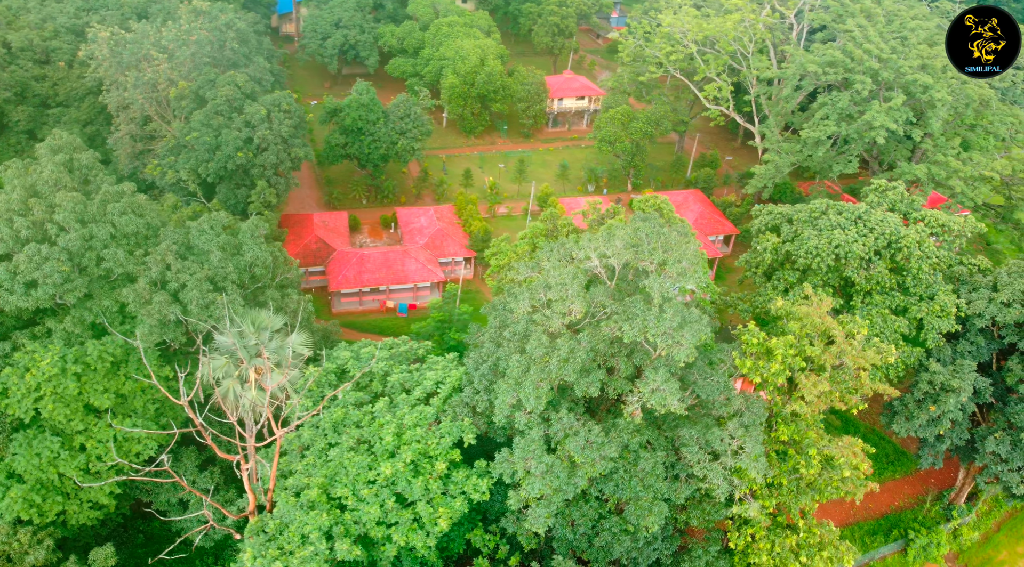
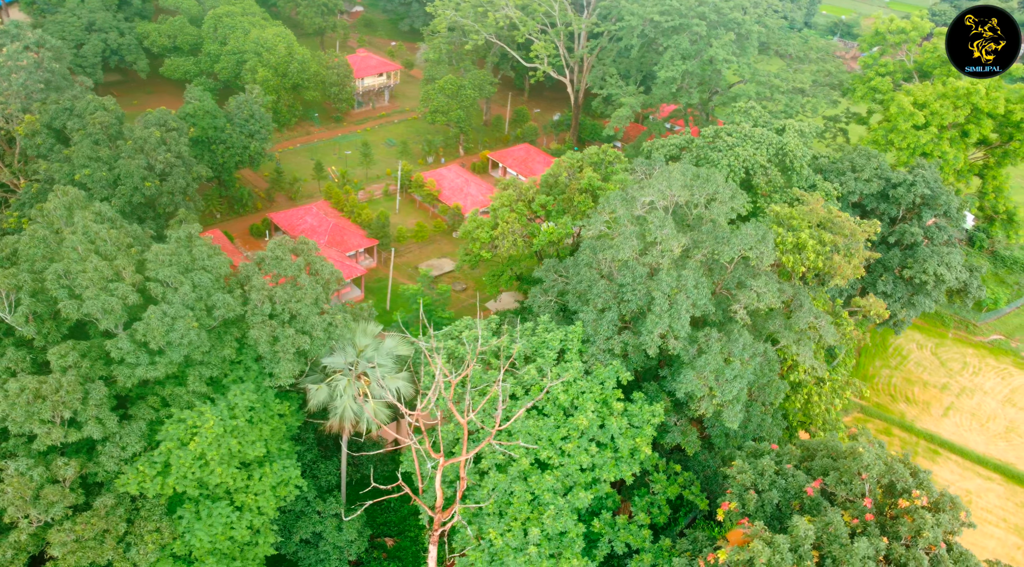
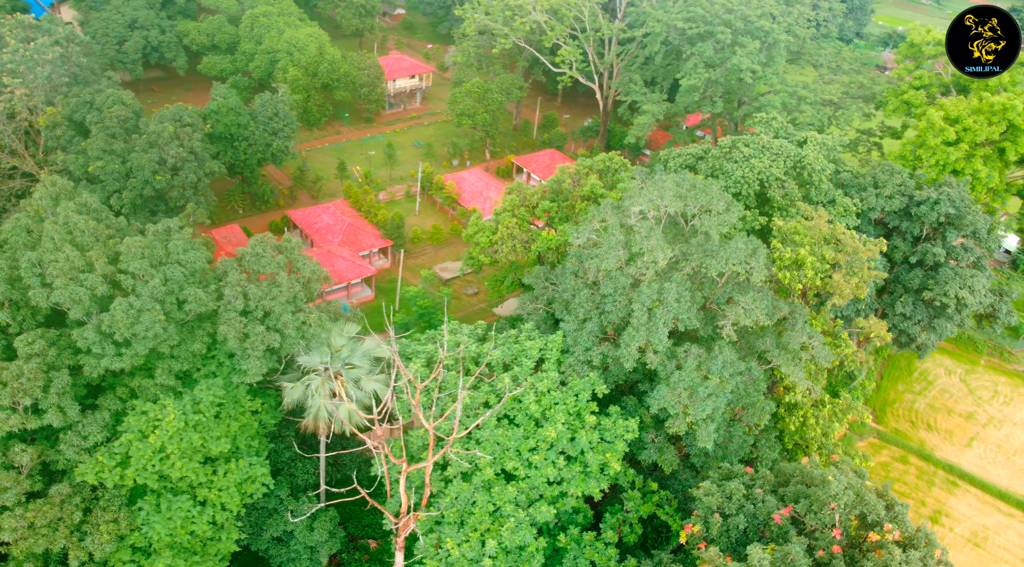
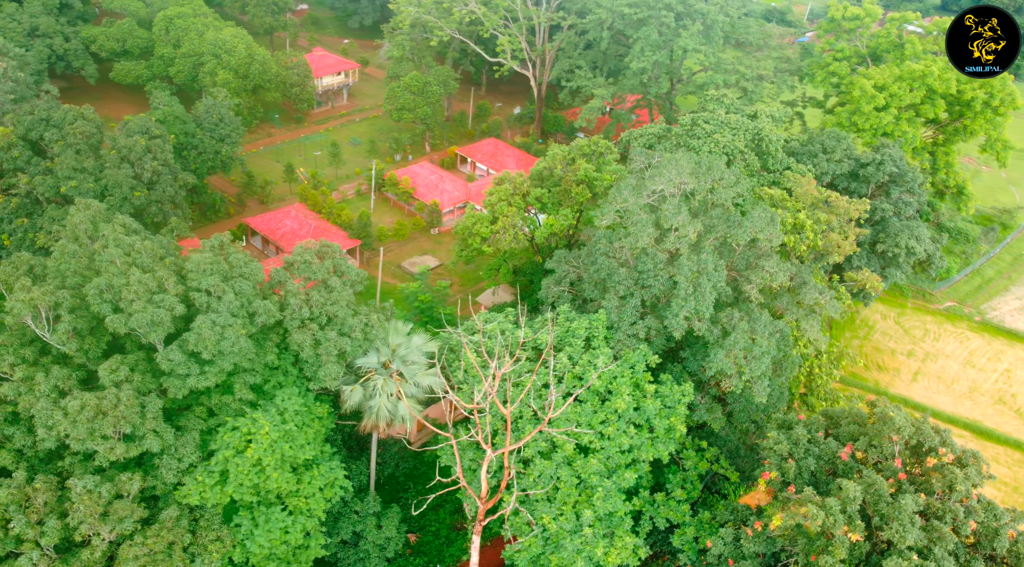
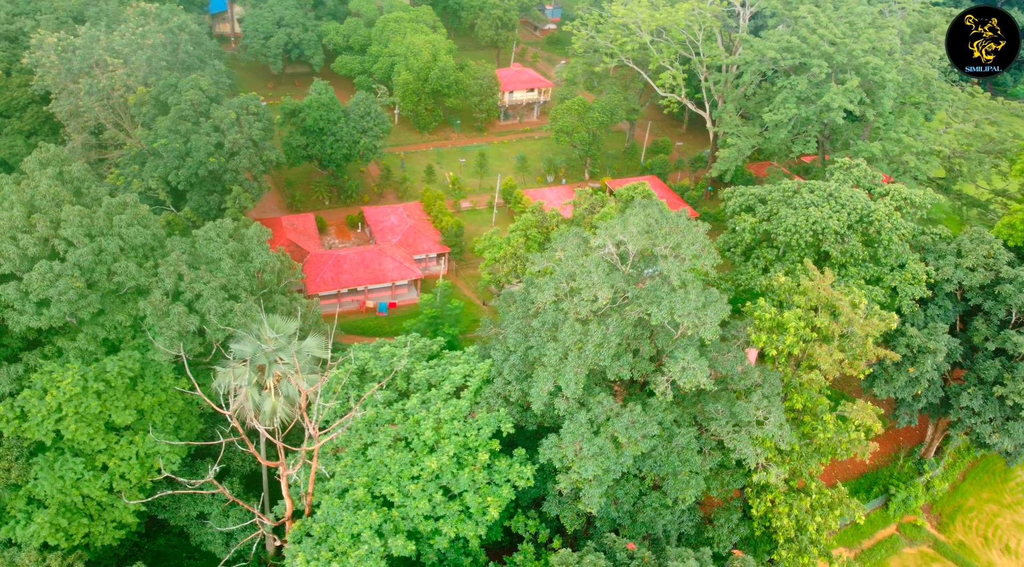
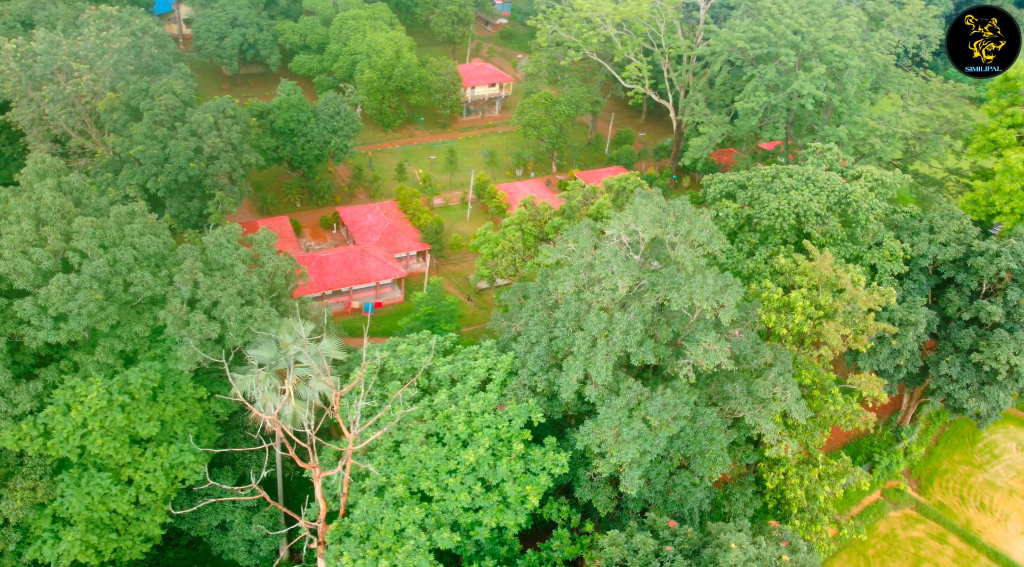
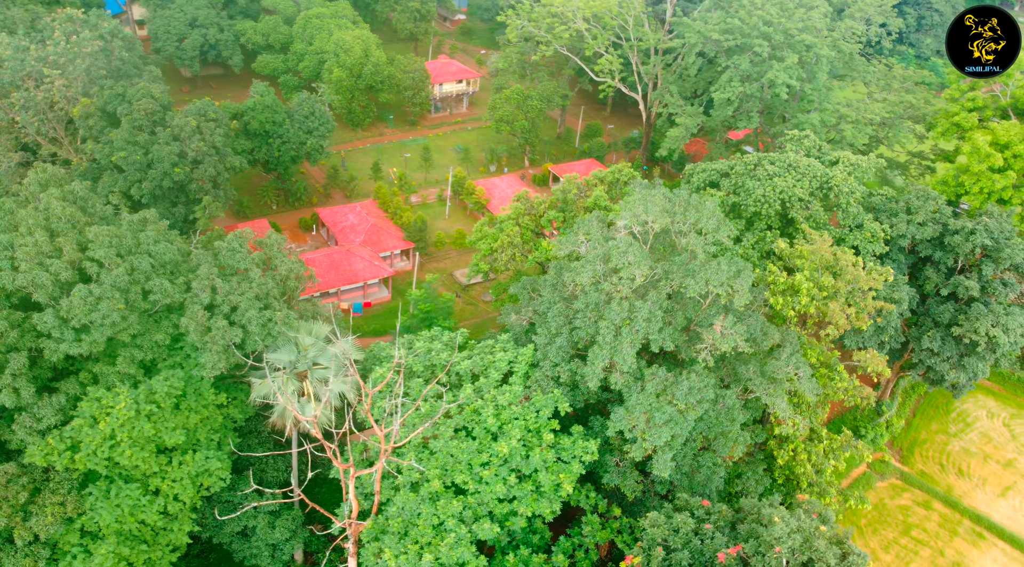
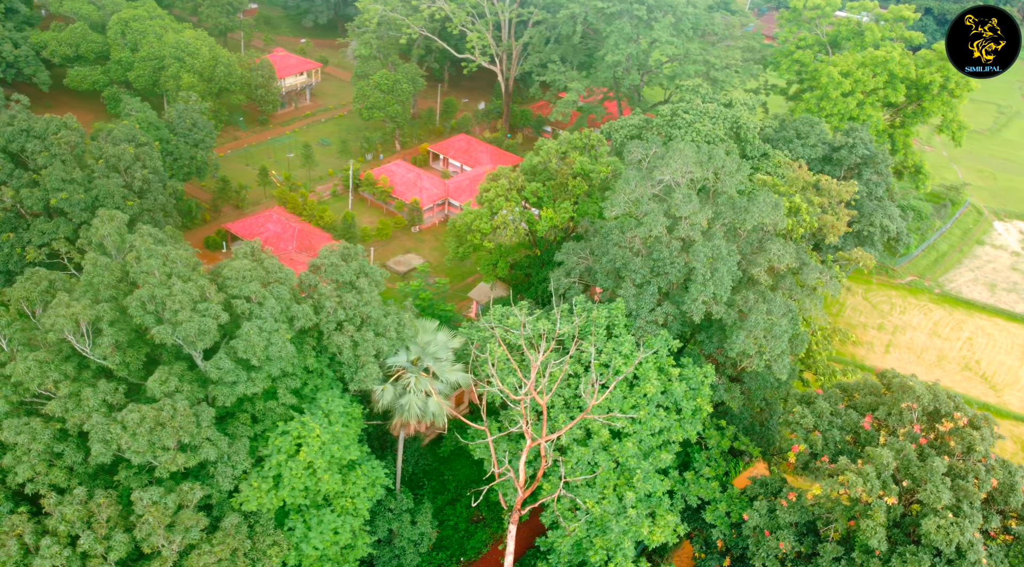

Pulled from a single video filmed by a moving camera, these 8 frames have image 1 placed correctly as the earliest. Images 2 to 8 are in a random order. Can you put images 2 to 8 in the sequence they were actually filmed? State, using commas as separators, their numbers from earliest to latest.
5, 6, 7, 3, 2, 4, 8
